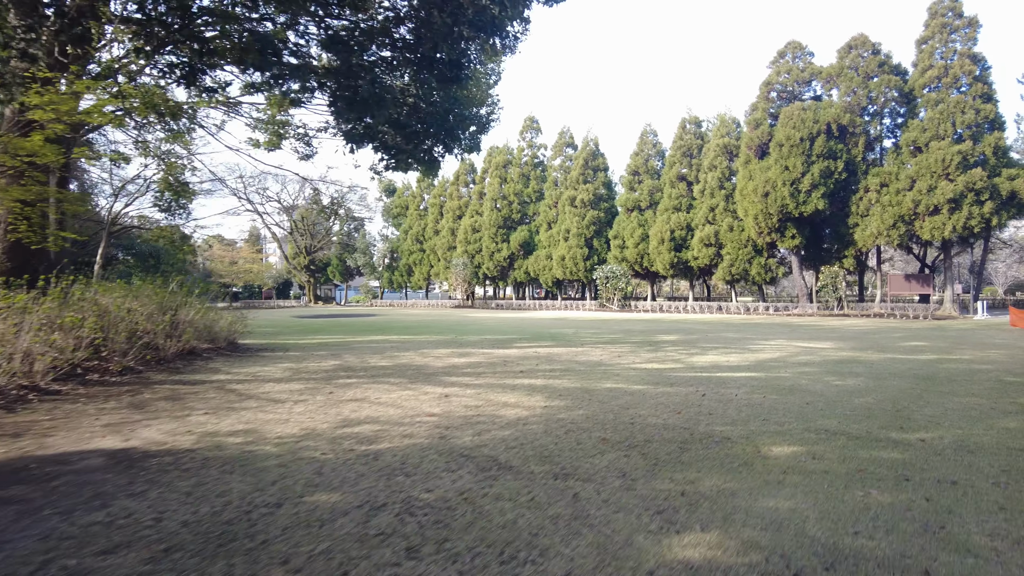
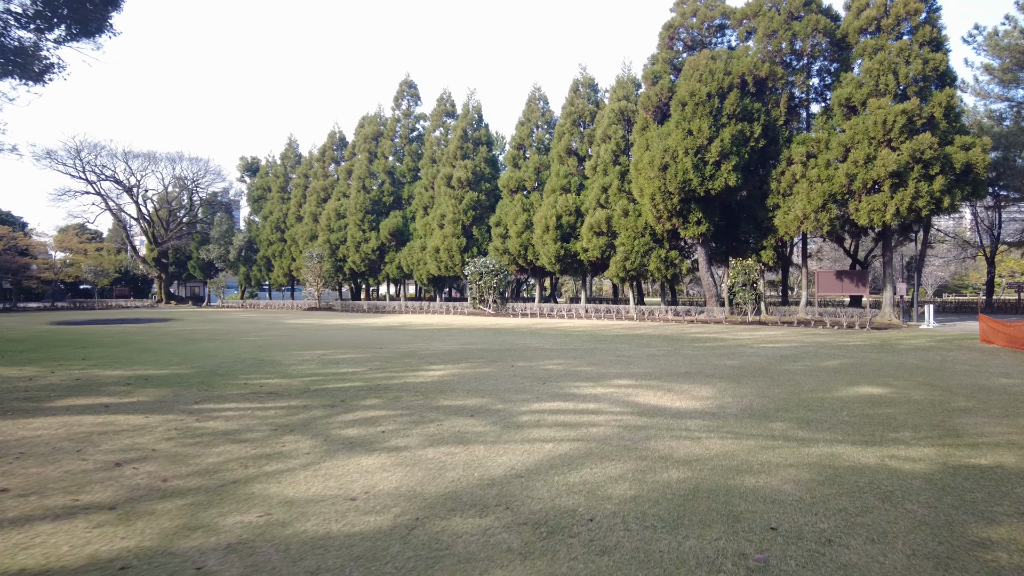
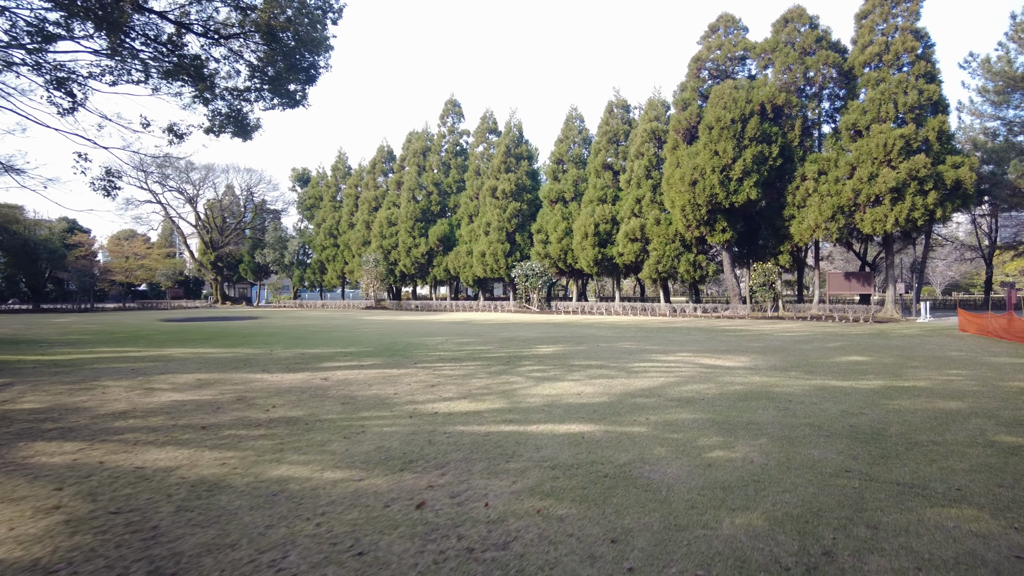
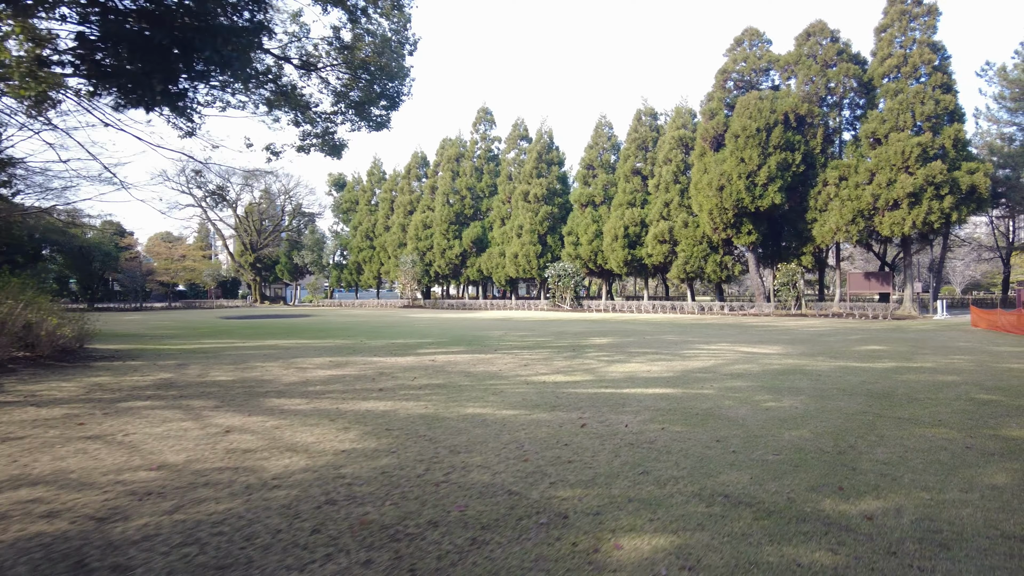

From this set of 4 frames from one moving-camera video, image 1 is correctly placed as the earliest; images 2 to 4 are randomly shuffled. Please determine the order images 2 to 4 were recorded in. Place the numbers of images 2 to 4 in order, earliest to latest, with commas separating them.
4, 3, 2
